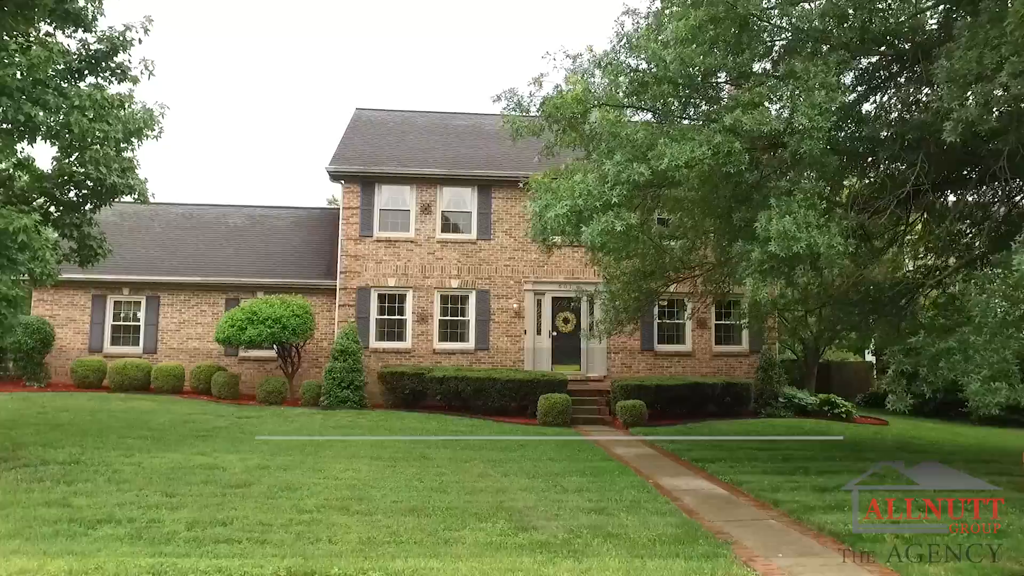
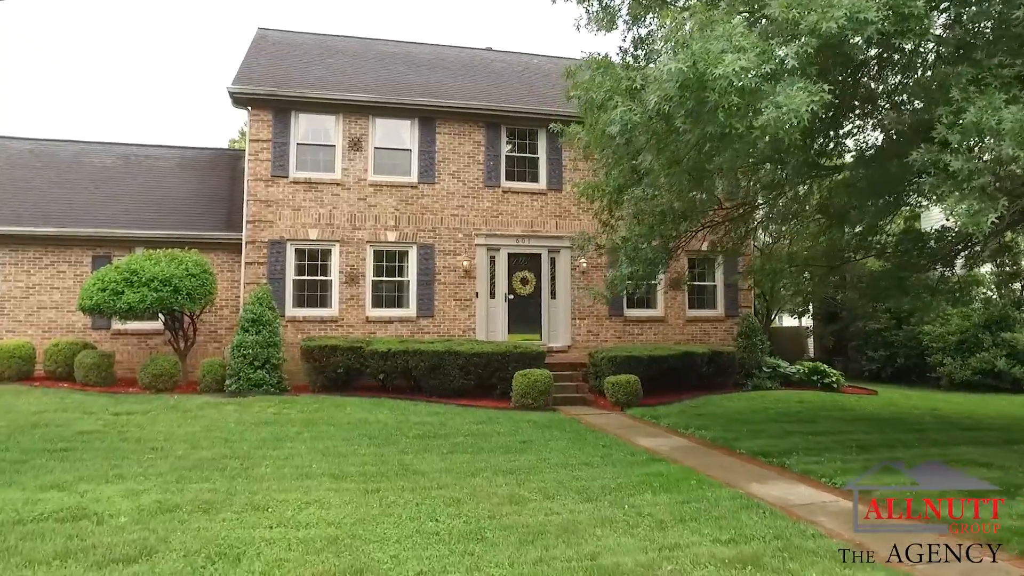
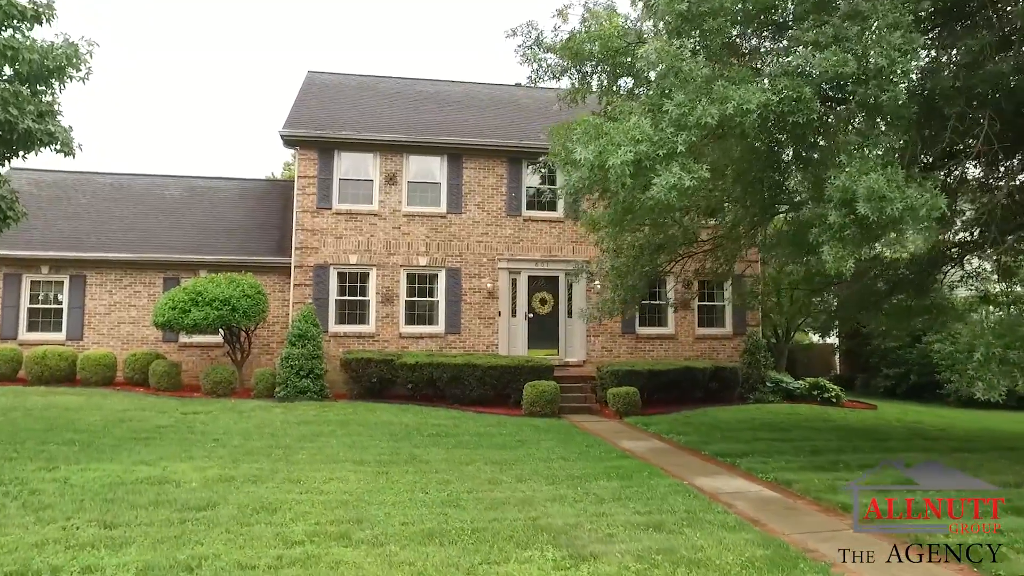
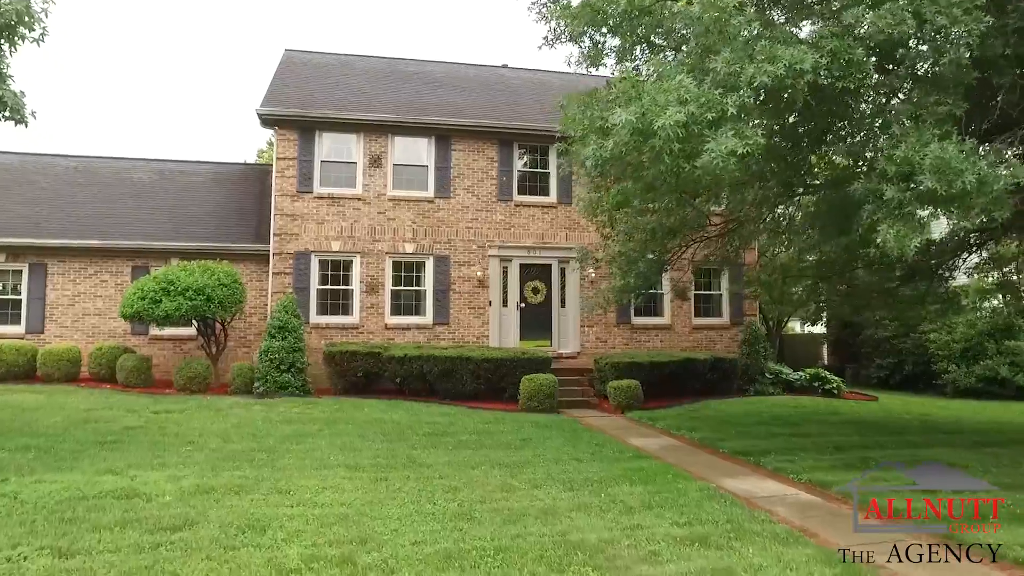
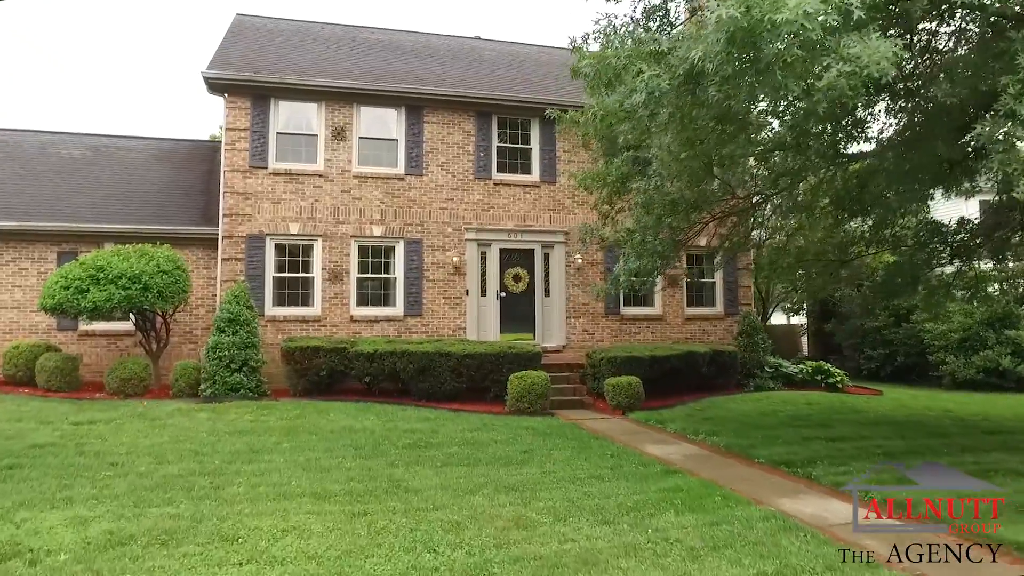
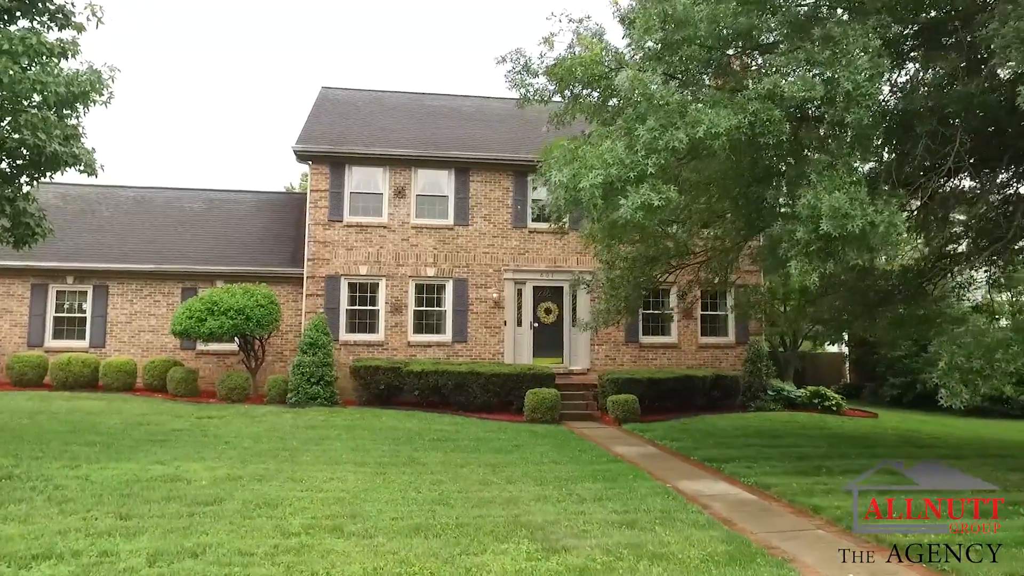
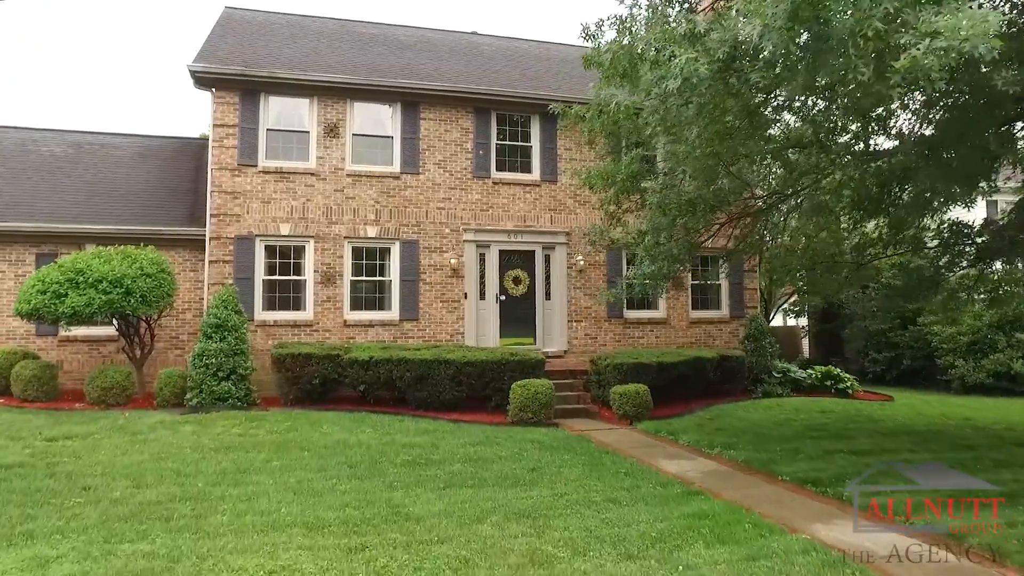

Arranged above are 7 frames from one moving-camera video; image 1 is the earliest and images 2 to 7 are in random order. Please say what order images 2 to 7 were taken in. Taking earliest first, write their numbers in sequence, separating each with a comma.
6, 3, 4, 2, 5, 7
